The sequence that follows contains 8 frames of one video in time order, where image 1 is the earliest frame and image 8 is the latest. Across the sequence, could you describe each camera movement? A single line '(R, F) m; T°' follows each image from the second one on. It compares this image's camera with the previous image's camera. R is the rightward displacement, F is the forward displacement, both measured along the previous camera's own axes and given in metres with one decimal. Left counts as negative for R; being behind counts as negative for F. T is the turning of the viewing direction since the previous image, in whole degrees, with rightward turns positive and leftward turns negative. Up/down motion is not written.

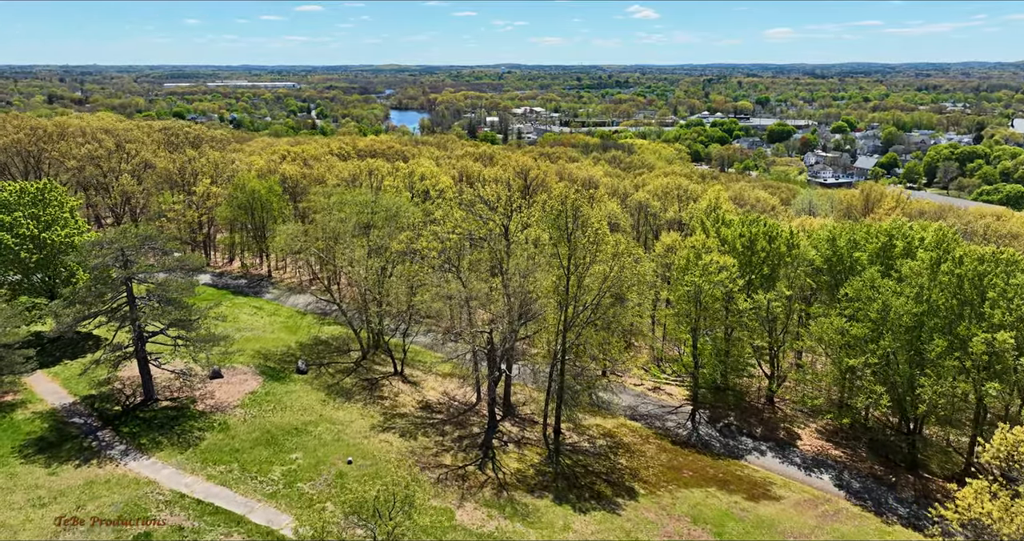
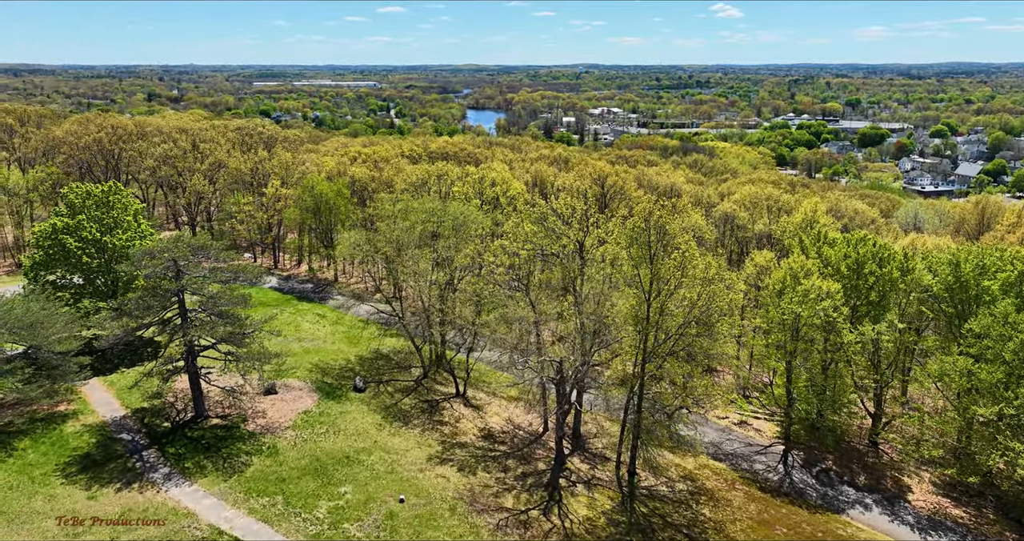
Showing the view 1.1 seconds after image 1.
(-0.1, +2.9) m; -6°
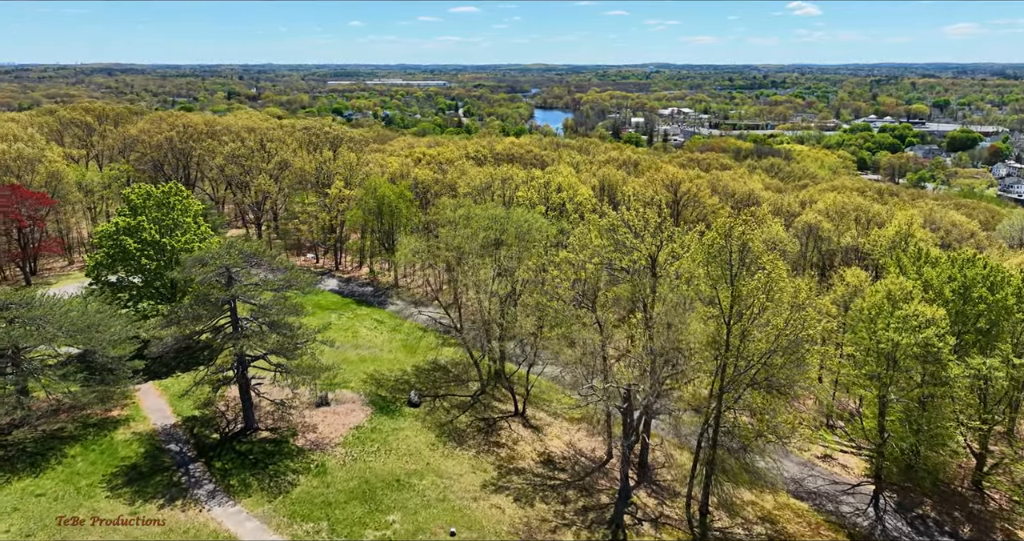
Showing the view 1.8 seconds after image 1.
(-0.1, +2.0) m; -5°
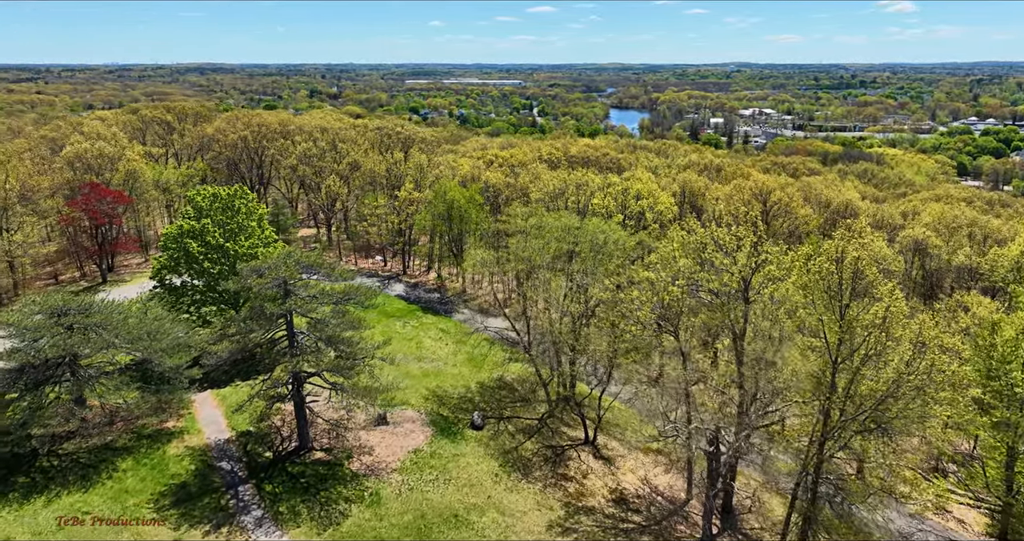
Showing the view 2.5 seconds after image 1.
(-0.2, +2.4) m; -6°
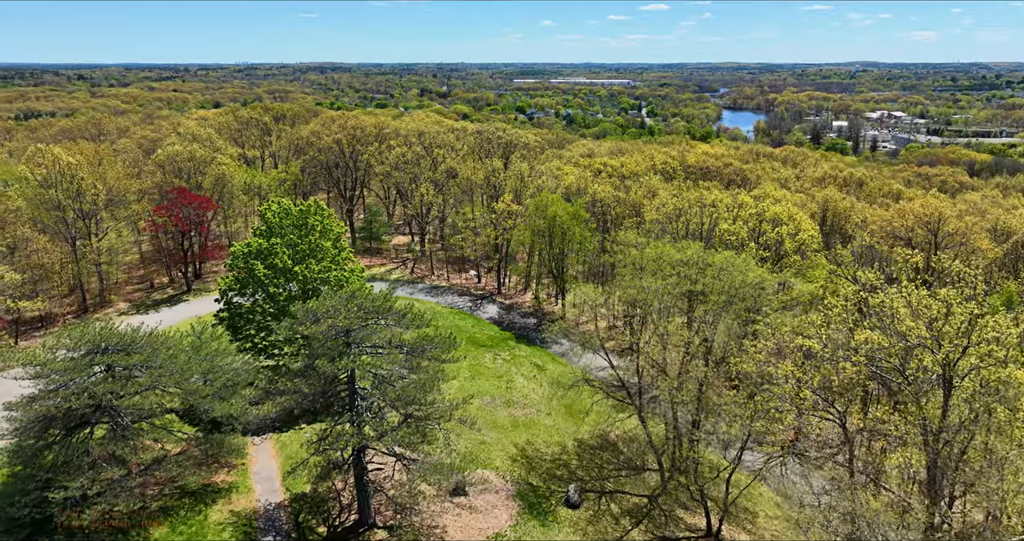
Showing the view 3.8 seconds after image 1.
(-0.4, +5.3) m; -8°
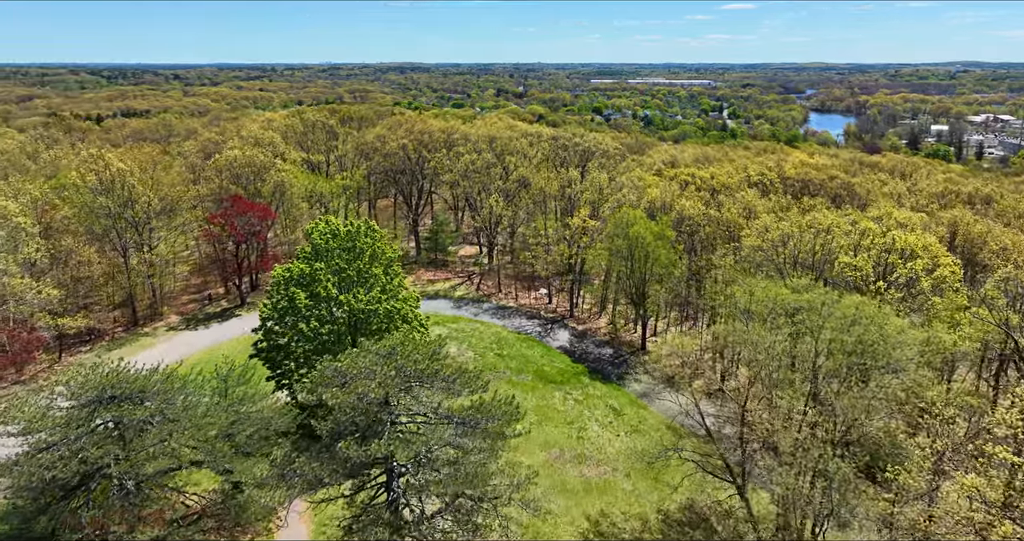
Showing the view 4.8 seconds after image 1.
(-0.2, +4.4) m; -6°
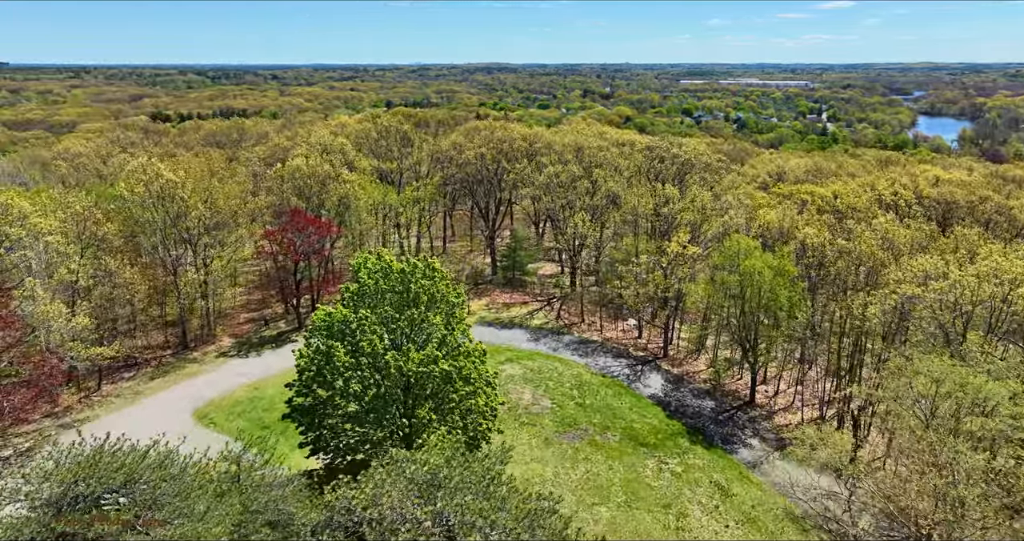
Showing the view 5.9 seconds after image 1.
(-0.3, +5.3) m; -6°
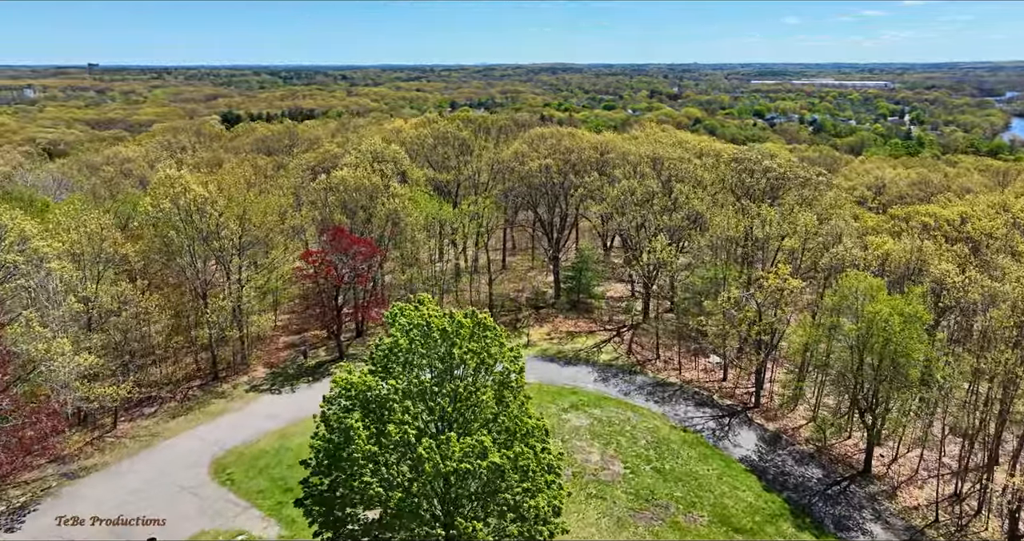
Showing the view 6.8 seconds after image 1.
(-0.3, +4.8) m; -5°
